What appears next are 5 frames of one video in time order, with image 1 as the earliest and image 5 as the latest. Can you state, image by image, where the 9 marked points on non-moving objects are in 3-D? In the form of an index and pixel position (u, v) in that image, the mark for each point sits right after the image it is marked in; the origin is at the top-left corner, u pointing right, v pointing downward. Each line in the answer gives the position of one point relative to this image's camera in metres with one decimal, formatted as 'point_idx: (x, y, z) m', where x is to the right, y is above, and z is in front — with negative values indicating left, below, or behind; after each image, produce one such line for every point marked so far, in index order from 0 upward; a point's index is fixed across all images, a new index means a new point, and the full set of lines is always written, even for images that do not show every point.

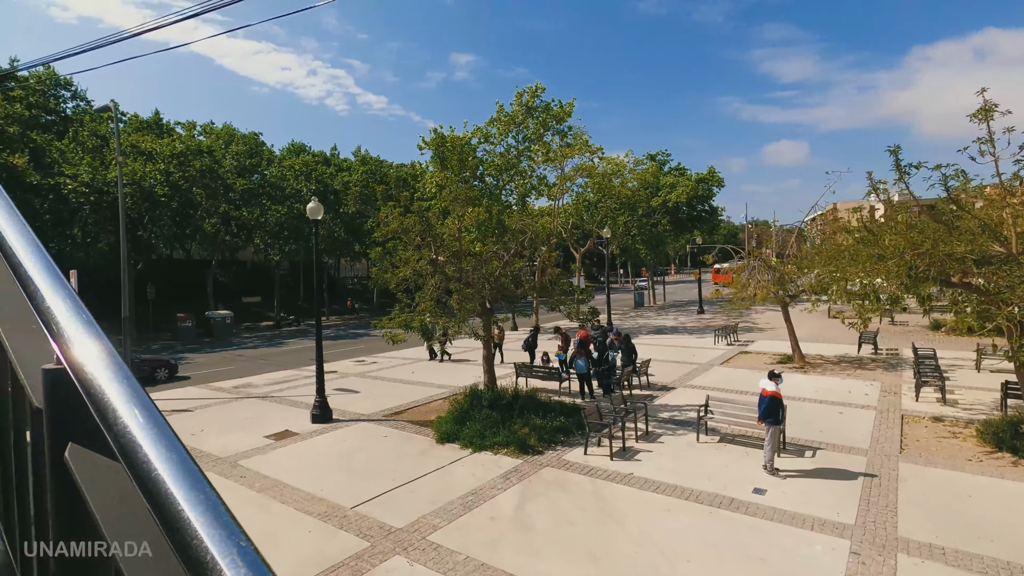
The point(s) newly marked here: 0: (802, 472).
0: (+4.4, -2.8, +8.2) m
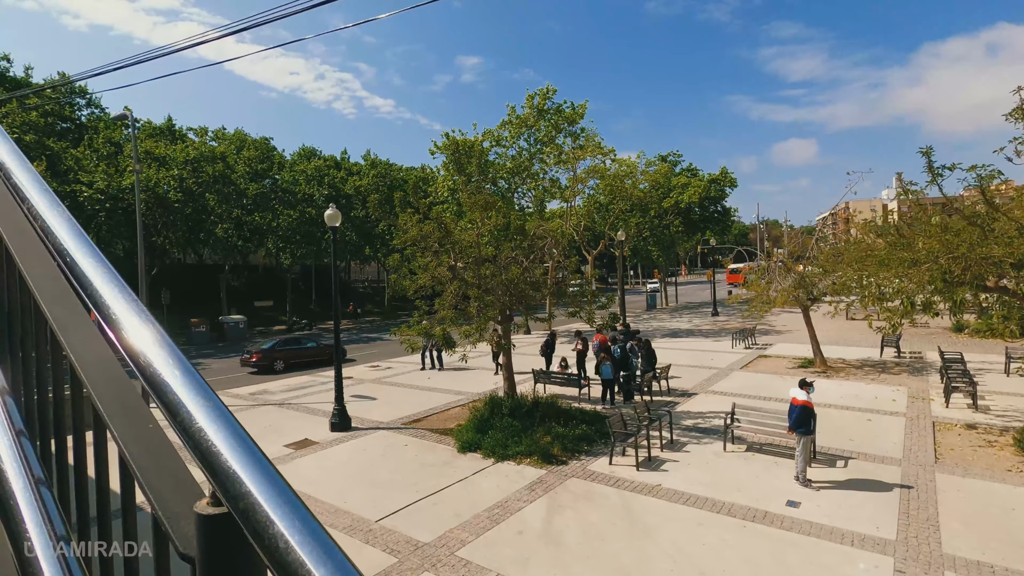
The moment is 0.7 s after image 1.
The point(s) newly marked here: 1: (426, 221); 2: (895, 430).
0: (+4.8, -2.9, +8.0) m
1: (-1.9, +1.4, +11.9) m
2: (+7.3, -2.7, +10.3) m
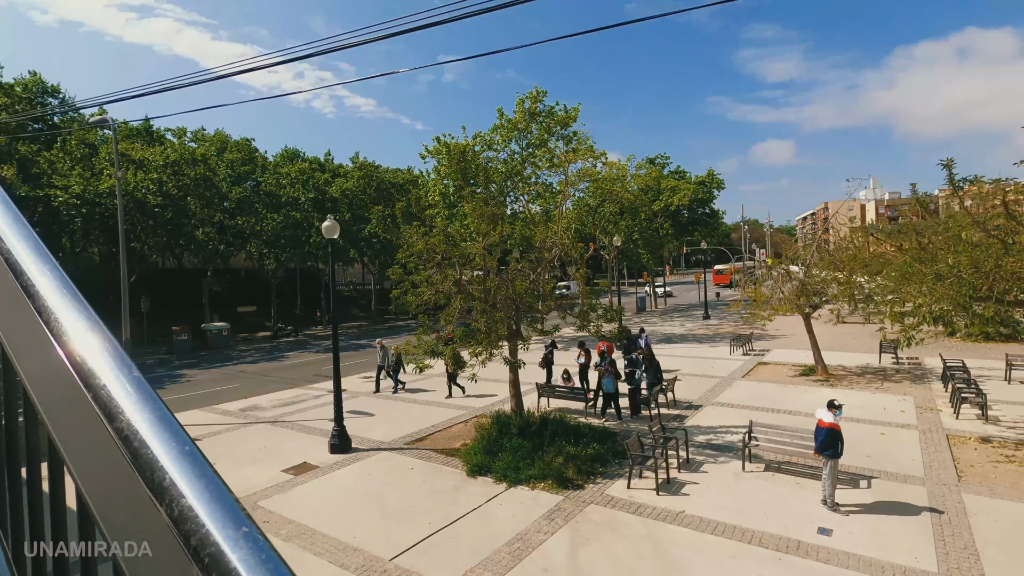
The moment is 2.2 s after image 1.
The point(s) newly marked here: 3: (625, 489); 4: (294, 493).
0: (+5.1, -3.2, +7.8) m
1: (-1.8, +1.1, +11.5) m
2: (+7.5, -3.0, +10.1) m
3: (+1.8, -3.2, +8.6) m
4: (-3.7, -3.5, +9.1) m
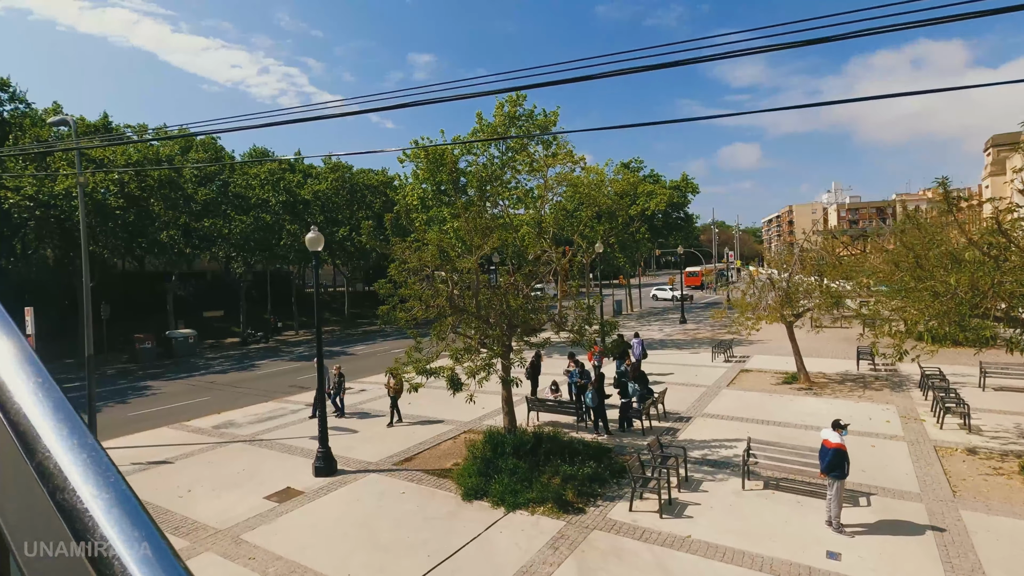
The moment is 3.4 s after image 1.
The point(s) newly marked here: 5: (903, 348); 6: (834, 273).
0: (+5.1, -3.4, +7.7) m
1: (-1.9, +0.9, +11.1) m
2: (+7.4, -3.2, +10.2) m
3: (+1.8, -3.5, +8.4) m
4: (-3.7, -3.7, +8.6) m
5: (+8.5, -1.3, +11.6) m
6: (+10.5, +0.5, +17.4) m
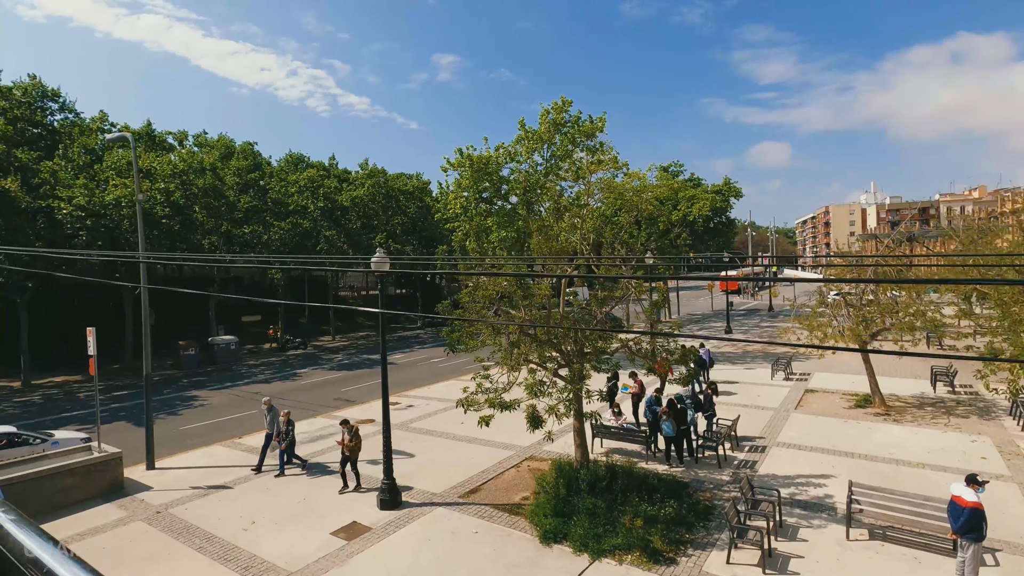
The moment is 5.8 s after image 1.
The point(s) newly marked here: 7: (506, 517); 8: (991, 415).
0: (+6.3, -3.9, +6.9) m
1: (-0.5, +0.4, +10.6) m
2: (+8.8, -3.7, +9.3) m
3: (+3.1, -4.0, +7.8) m
4: (-2.4, -4.2, +8.1) m
5: (+9.9, -1.8, +10.7) m
6: (+12.1, 0.0, +16.3) m
7: (-0.1, -4.0, +9.5) m
8: (+12.6, -3.4, +14.1) m
